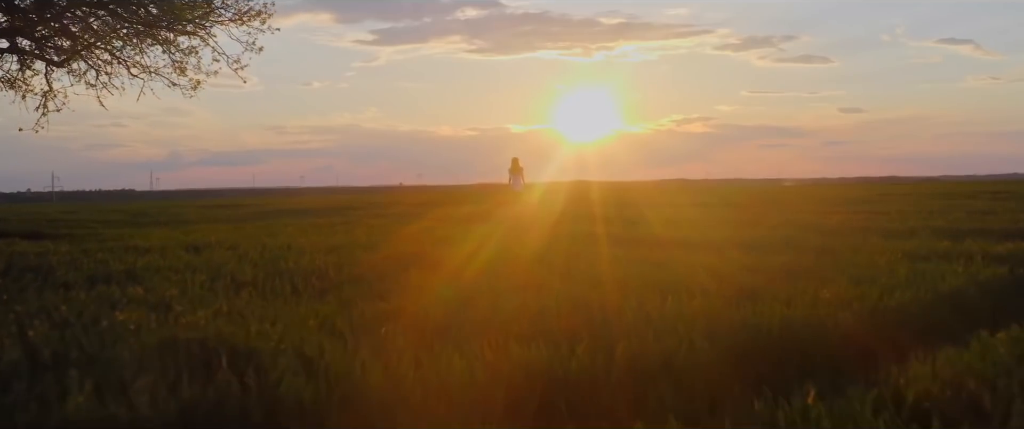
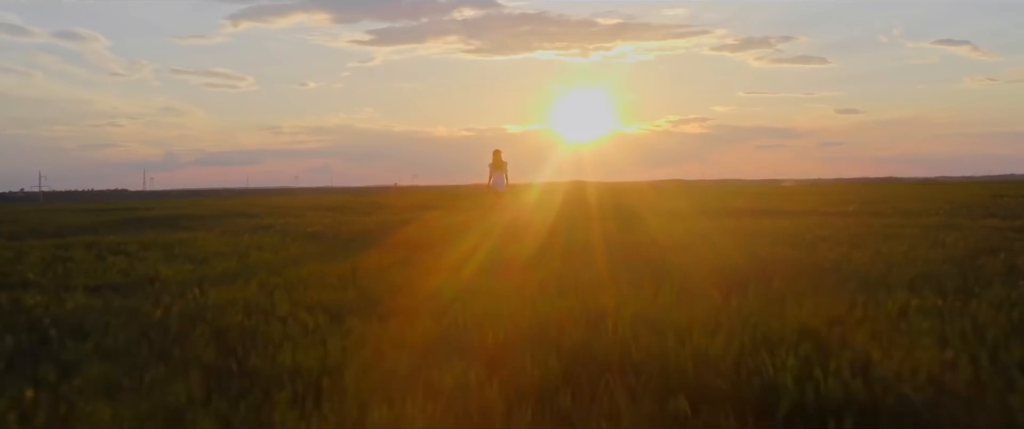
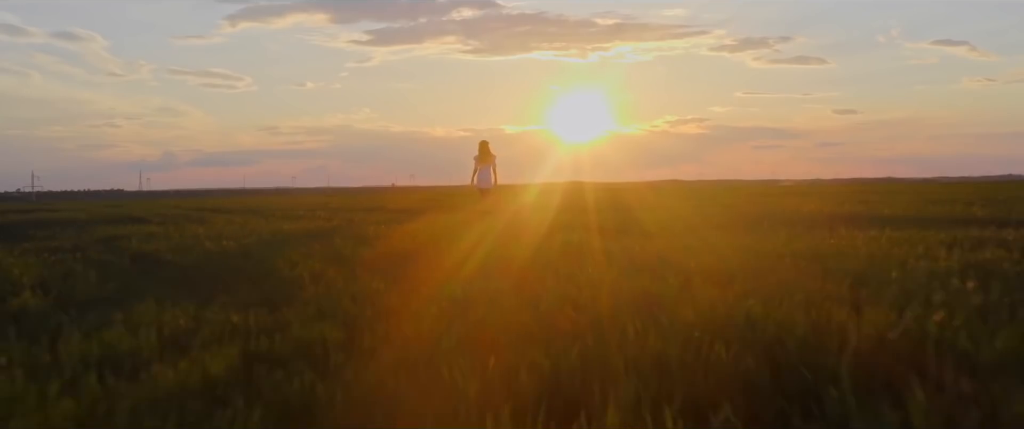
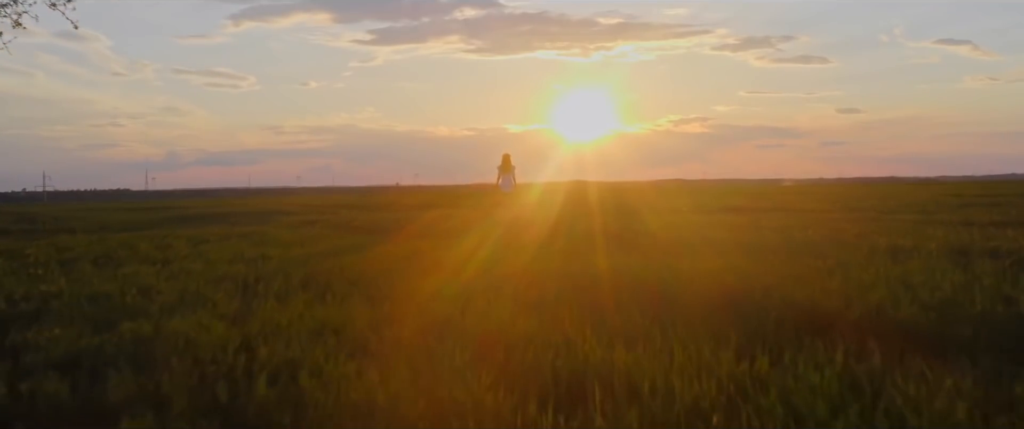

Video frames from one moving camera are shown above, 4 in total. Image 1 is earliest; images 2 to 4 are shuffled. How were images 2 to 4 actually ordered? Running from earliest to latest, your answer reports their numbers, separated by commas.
4, 2, 3
